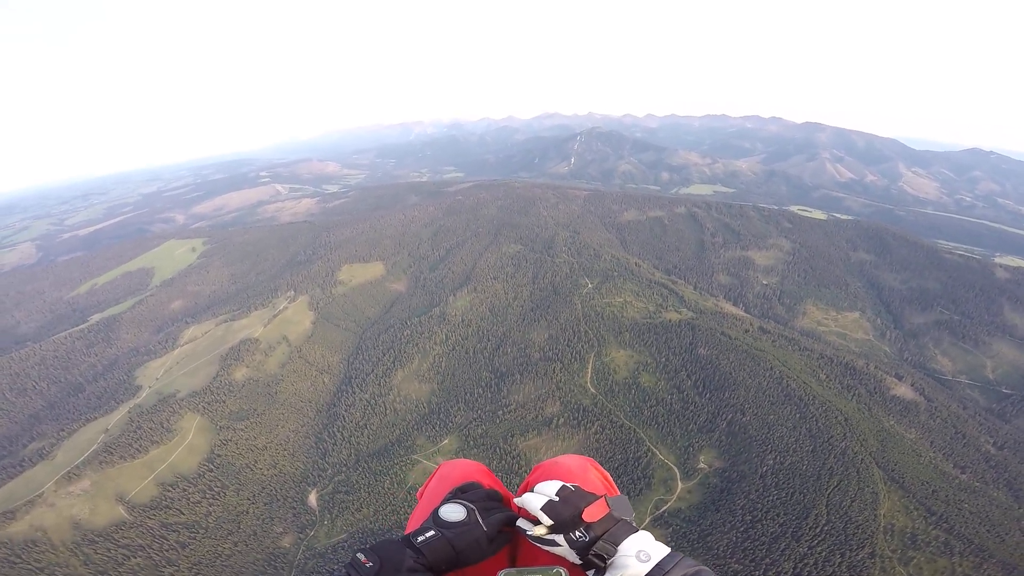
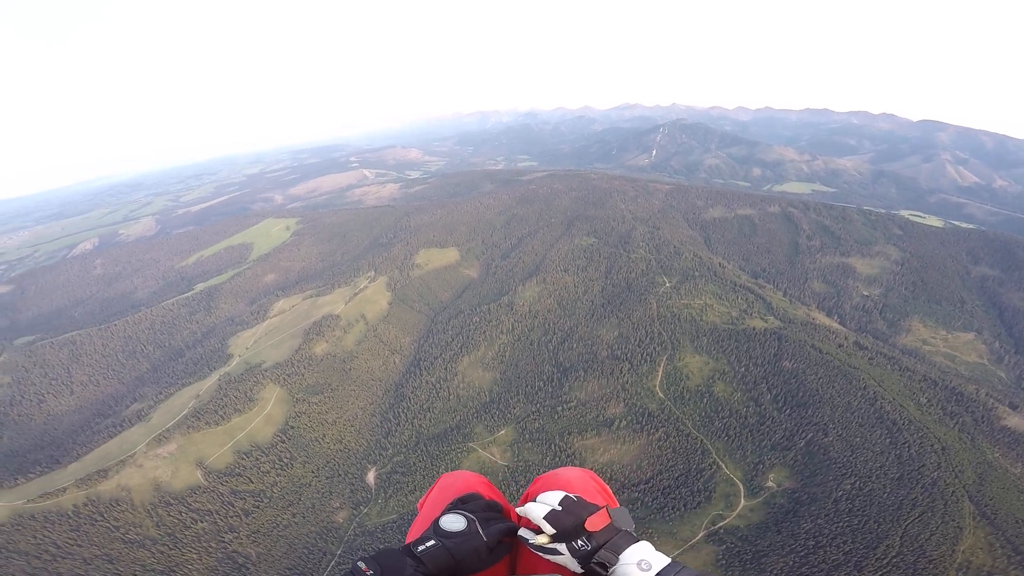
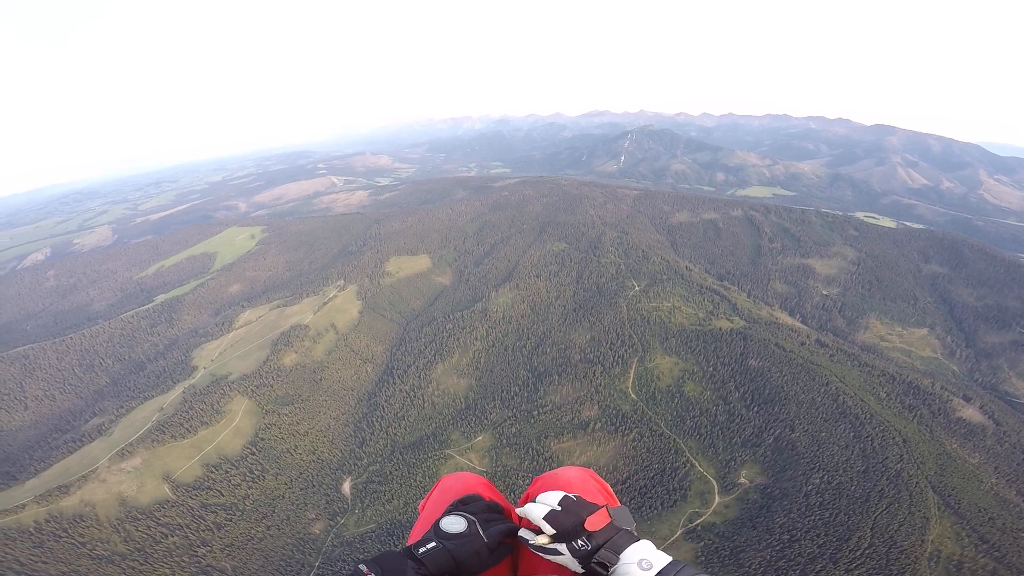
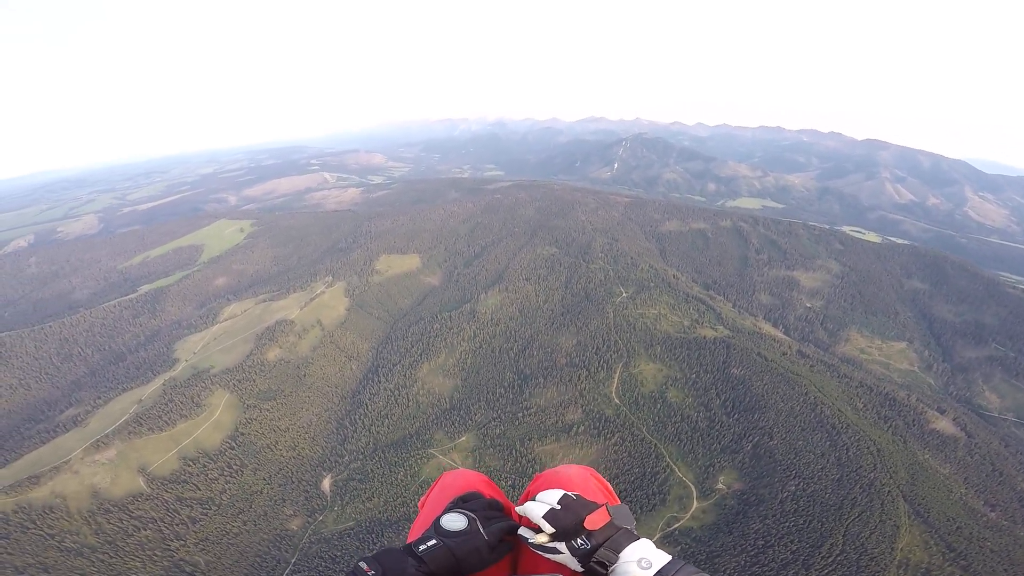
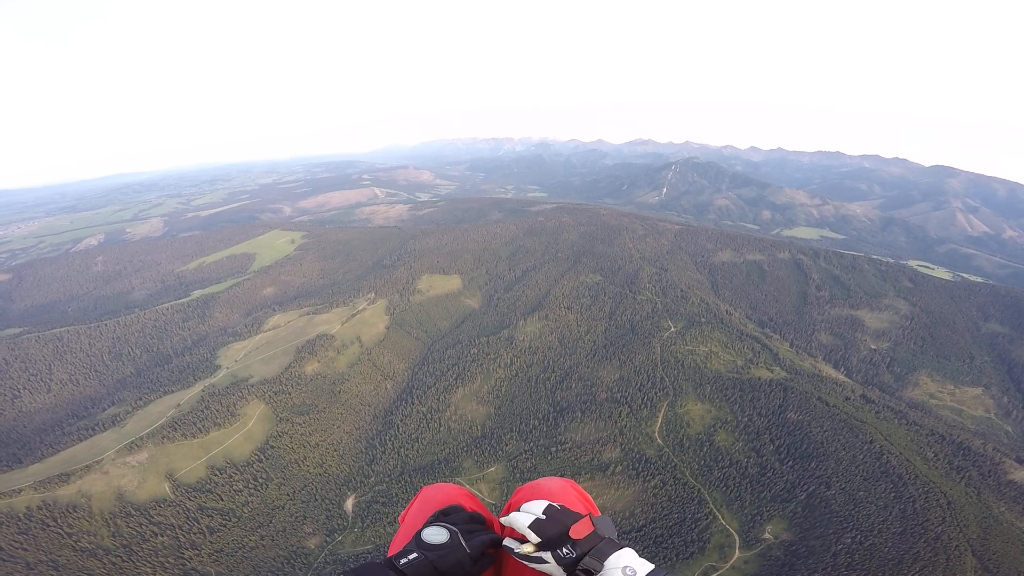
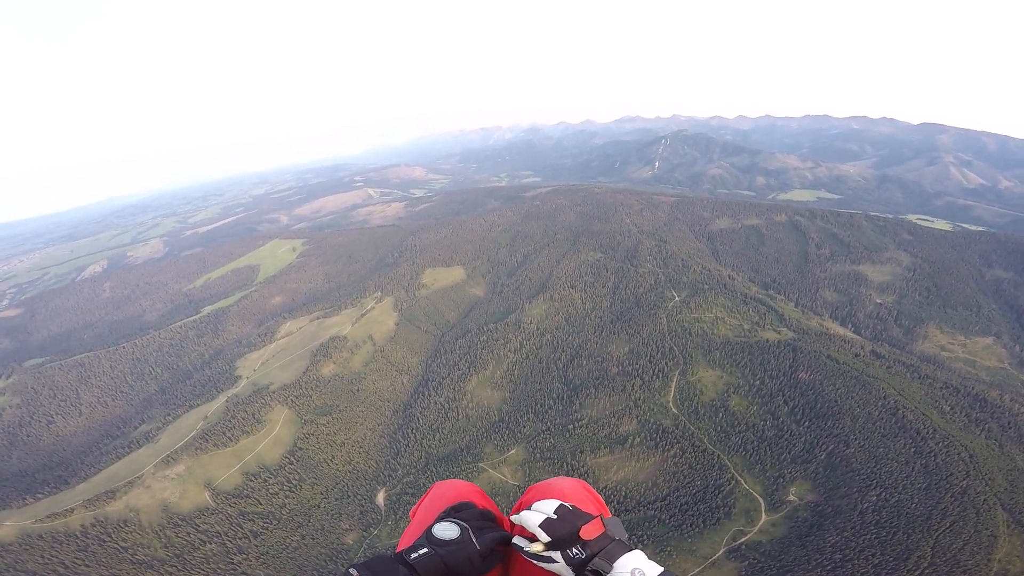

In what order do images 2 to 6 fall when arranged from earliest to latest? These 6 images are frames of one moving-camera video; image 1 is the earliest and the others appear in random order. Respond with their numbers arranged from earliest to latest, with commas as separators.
4, 3, 2, 6, 5
